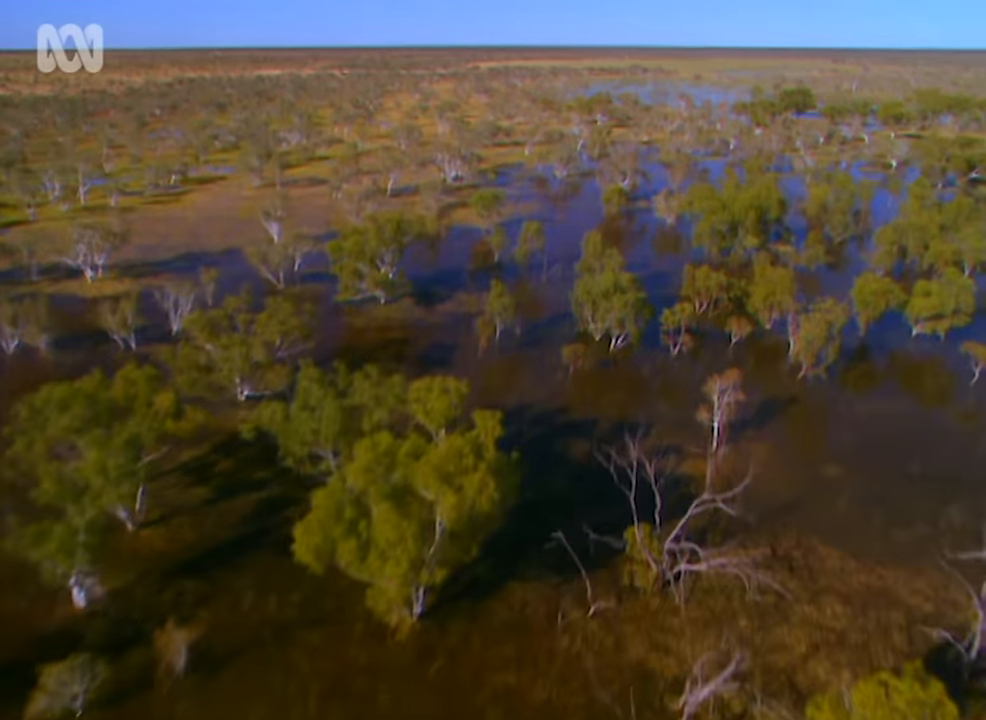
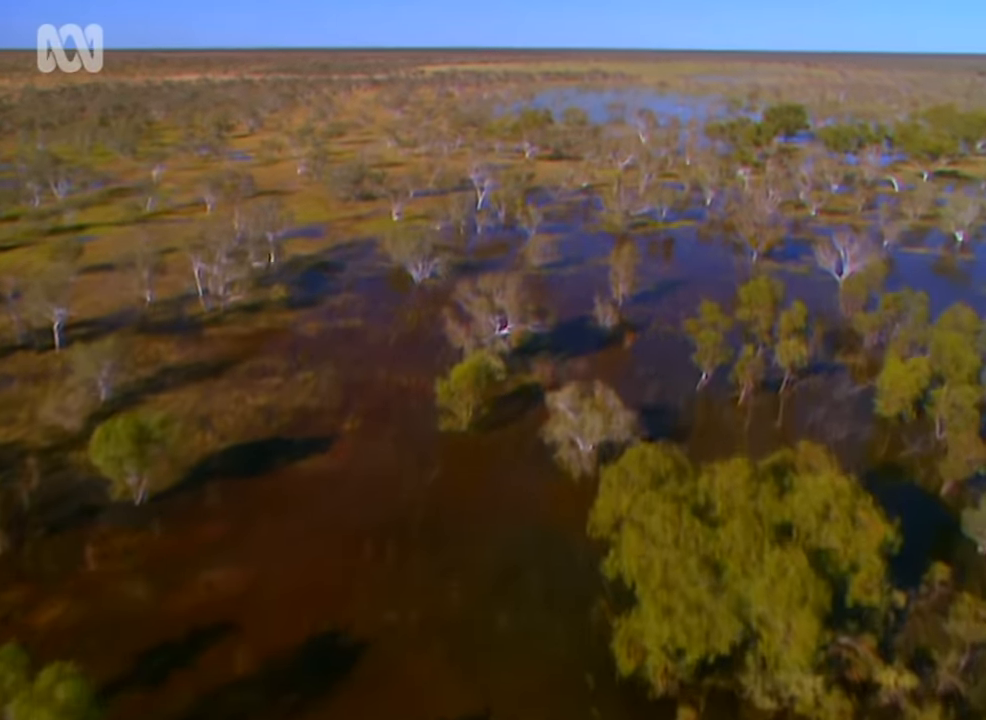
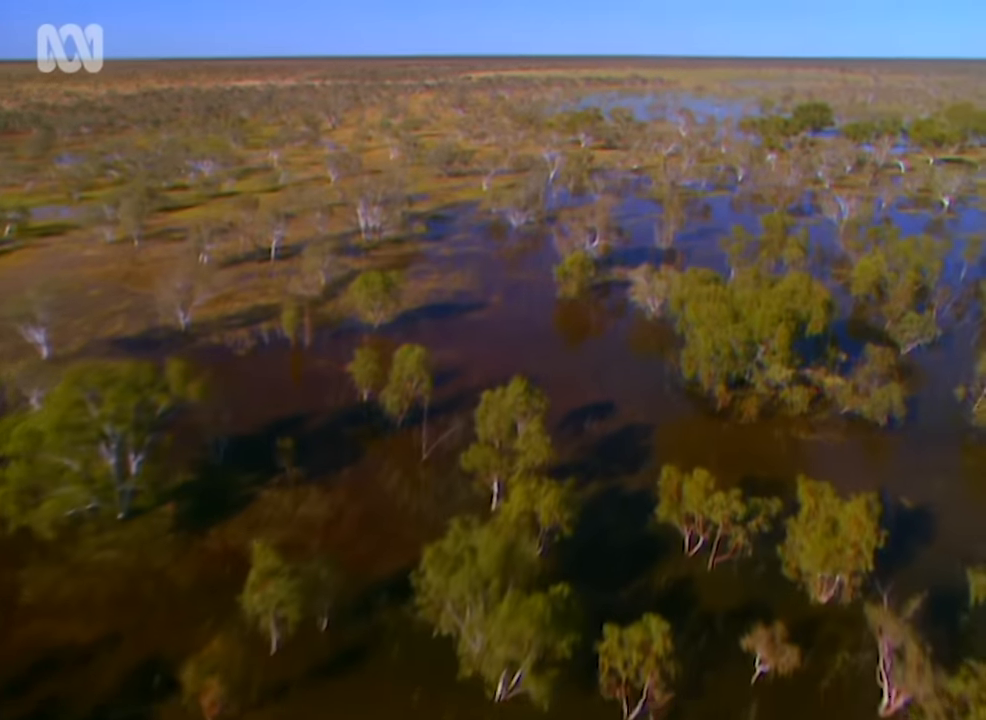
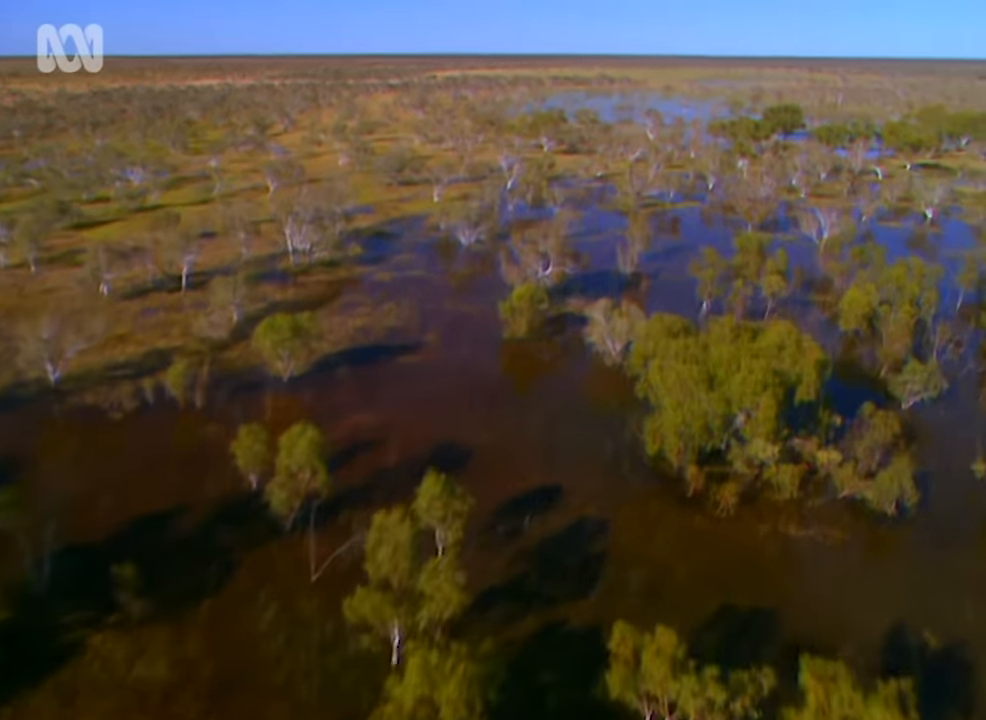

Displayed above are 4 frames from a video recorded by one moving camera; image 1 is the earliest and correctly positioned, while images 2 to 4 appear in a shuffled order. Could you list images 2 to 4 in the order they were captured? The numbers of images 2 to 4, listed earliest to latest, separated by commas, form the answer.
3, 4, 2
